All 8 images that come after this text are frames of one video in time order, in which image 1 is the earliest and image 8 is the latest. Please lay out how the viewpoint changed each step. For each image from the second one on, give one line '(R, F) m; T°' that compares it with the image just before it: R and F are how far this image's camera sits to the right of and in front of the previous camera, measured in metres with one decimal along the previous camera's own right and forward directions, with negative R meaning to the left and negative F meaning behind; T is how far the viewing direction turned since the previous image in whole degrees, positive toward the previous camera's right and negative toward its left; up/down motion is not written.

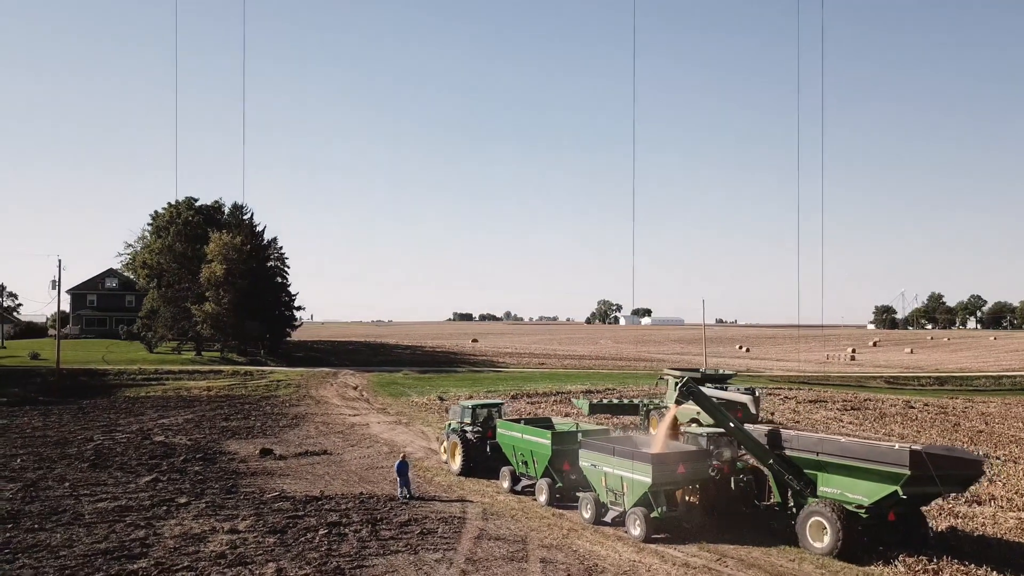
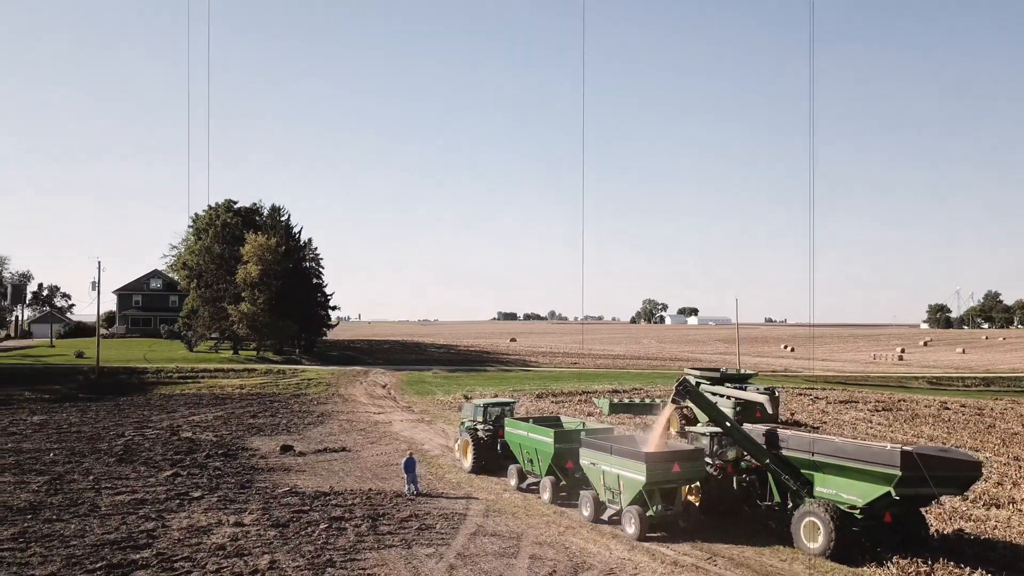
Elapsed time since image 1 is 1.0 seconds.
(+0.7, -0.1) m; -3°
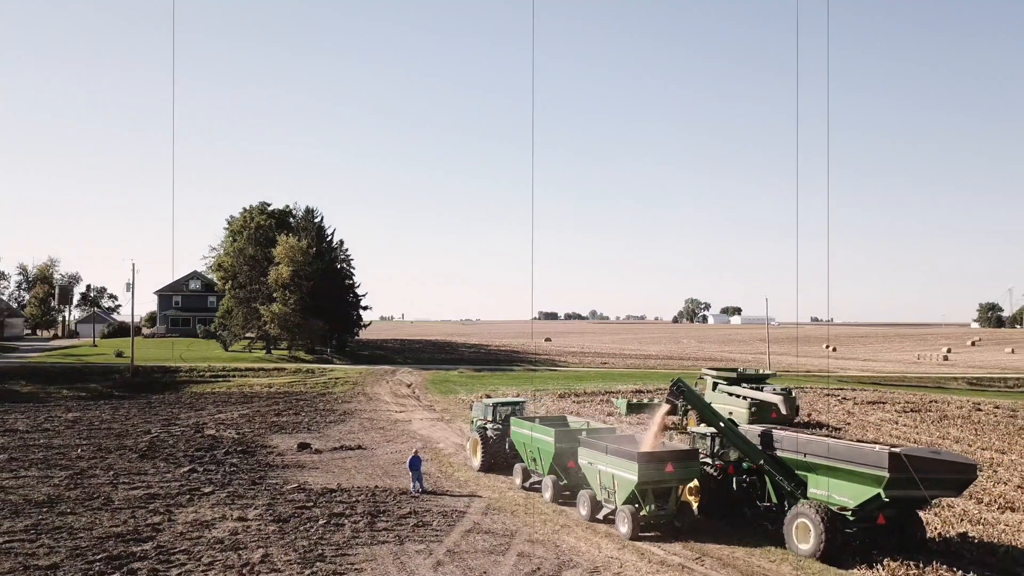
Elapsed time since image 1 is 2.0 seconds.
(+0.7, -0.1) m; -3°
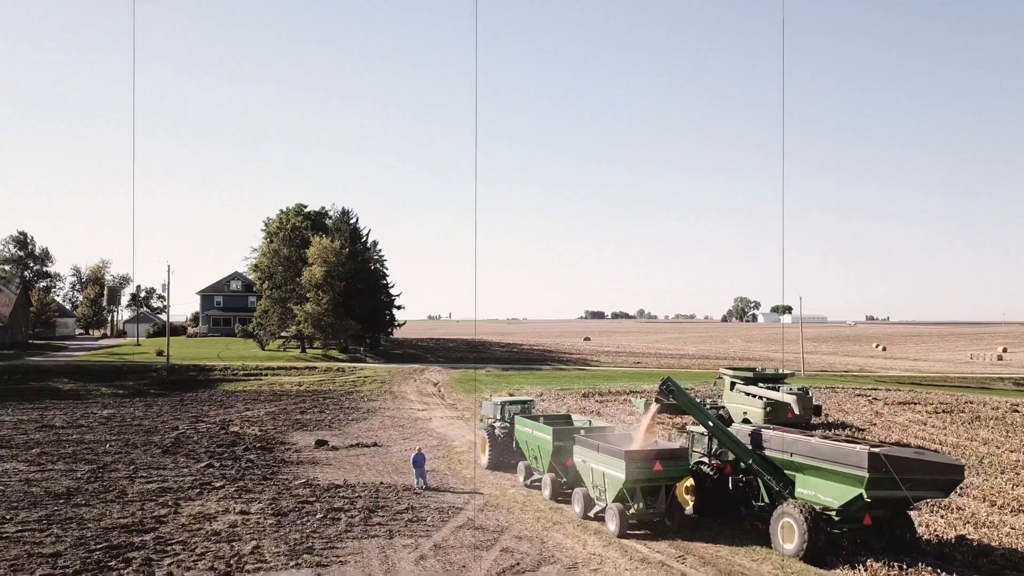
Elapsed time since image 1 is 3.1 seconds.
(+0.8, -0.1) m; -3°
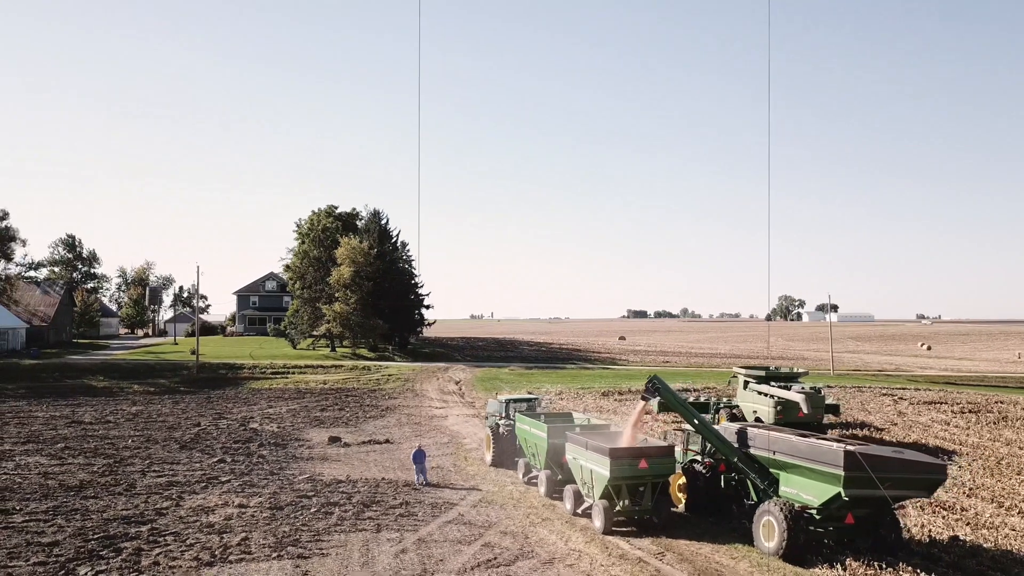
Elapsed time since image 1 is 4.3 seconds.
(+0.8, -0.1) m; -3°
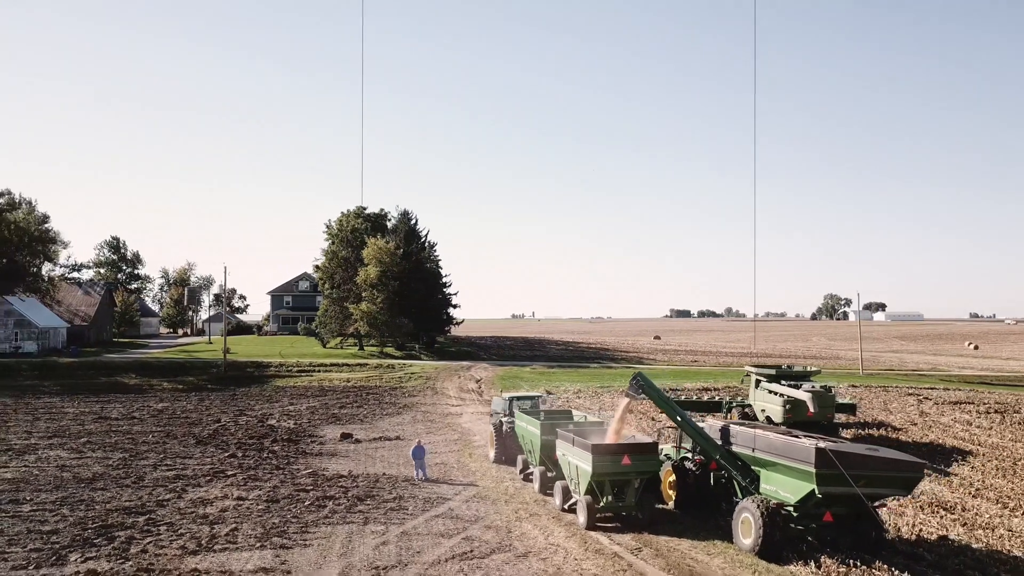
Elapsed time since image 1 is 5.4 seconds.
(+0.8, -0.2) m; -2°
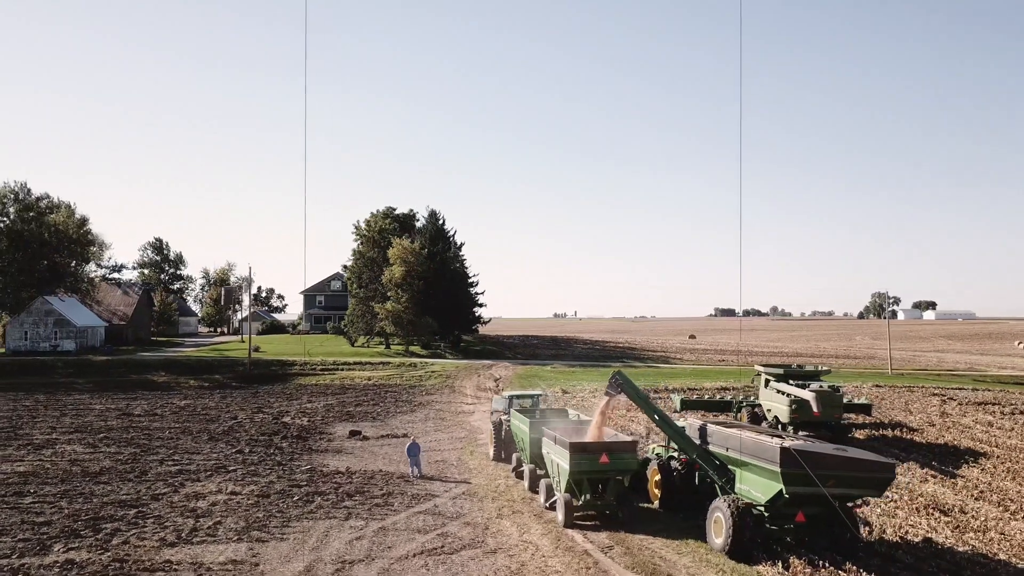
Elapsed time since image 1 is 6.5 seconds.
(+0.9, -0.1) m; -2°
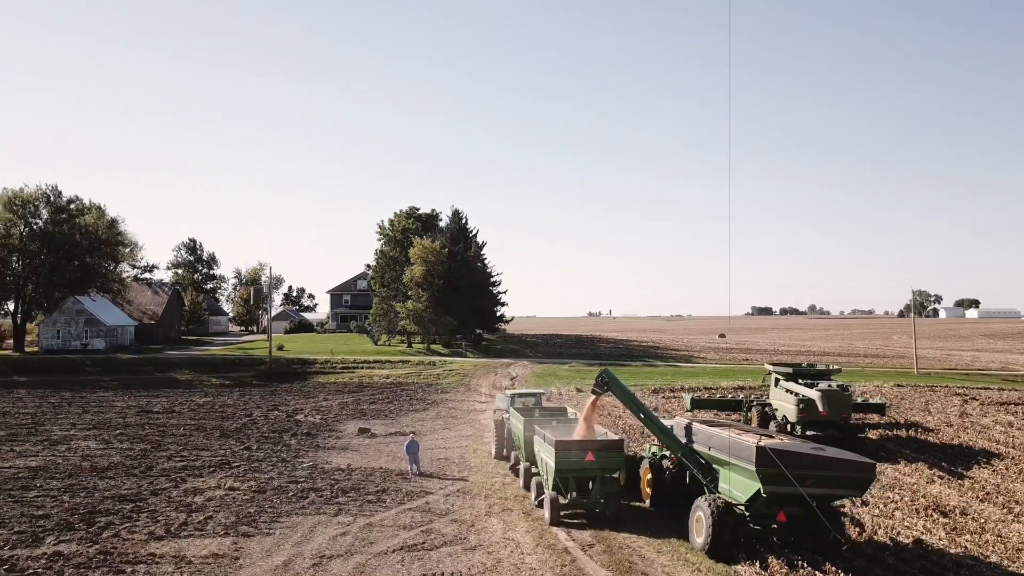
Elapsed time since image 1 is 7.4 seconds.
(+0.7, 0.0) m; -2°
